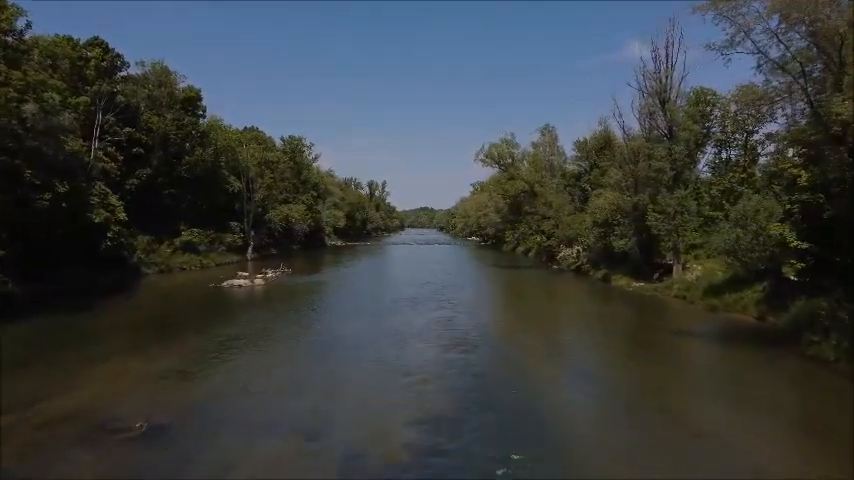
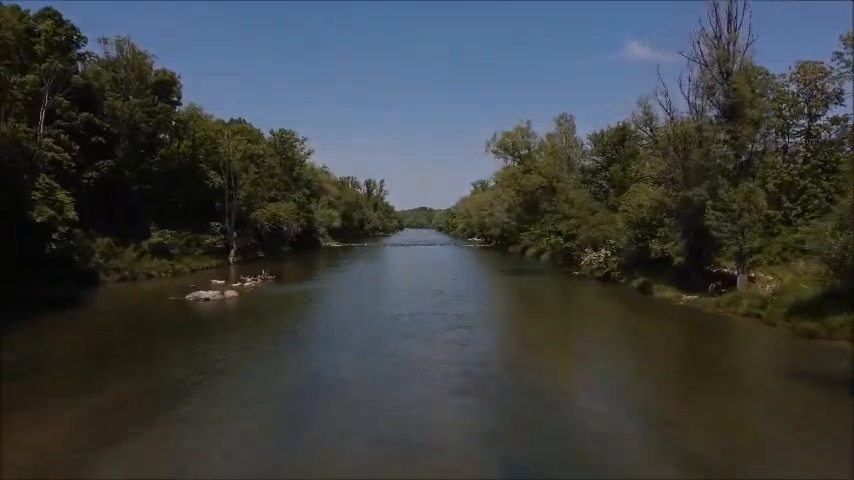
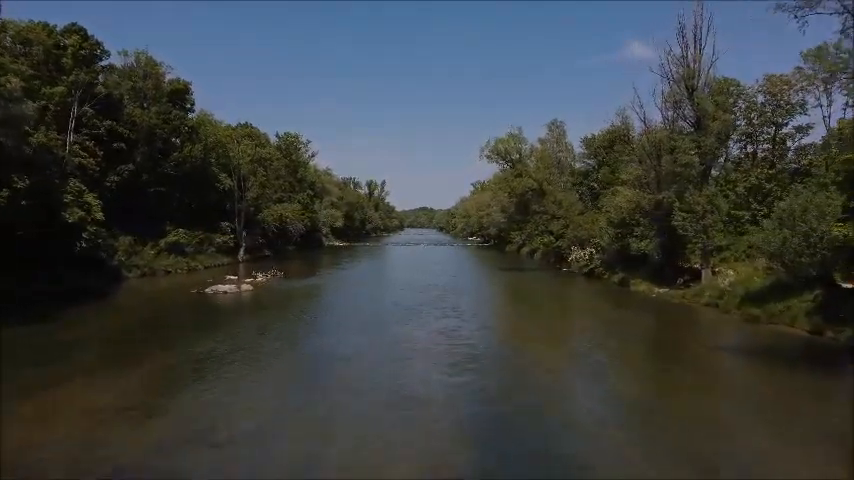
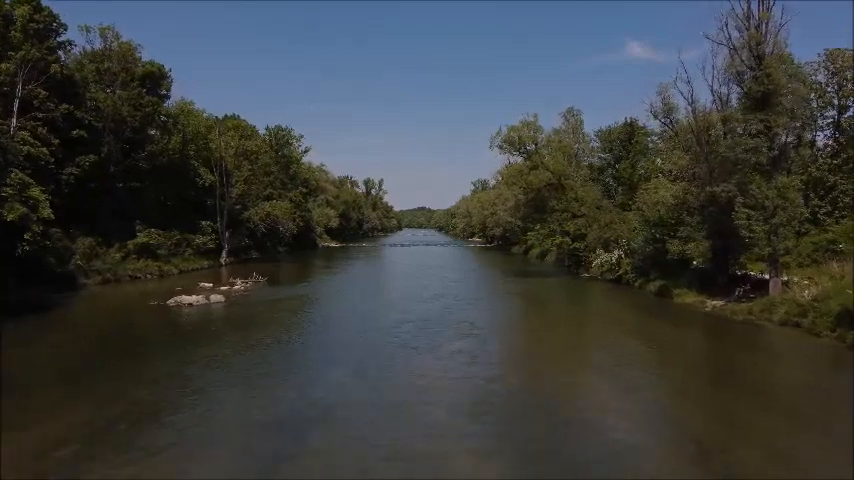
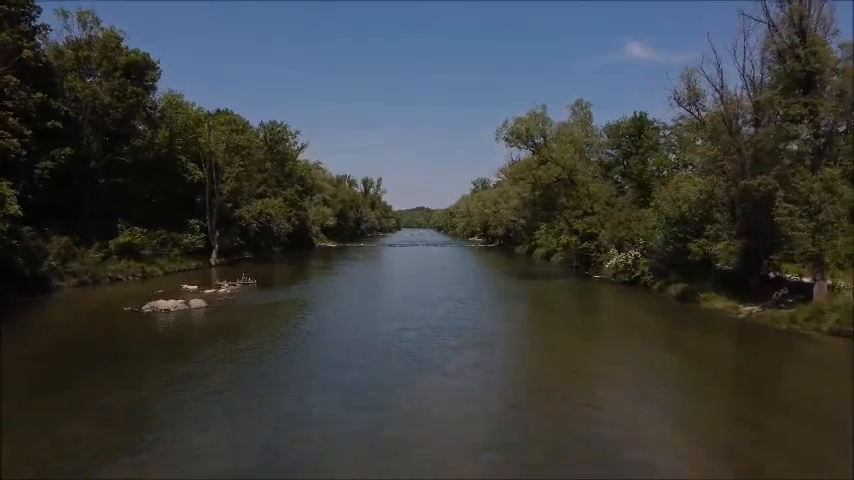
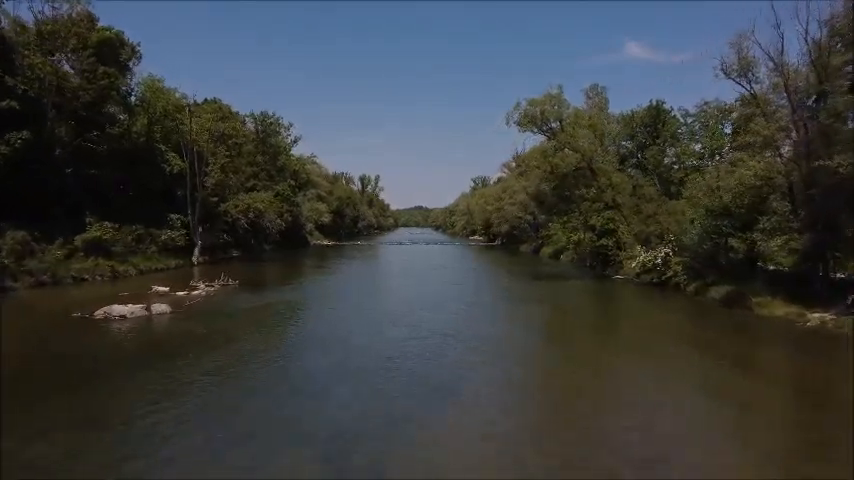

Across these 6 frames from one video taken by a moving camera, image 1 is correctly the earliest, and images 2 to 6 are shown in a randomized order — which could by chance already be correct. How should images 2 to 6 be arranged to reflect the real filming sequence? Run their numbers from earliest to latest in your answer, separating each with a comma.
3, 2, 4, 5, 6
